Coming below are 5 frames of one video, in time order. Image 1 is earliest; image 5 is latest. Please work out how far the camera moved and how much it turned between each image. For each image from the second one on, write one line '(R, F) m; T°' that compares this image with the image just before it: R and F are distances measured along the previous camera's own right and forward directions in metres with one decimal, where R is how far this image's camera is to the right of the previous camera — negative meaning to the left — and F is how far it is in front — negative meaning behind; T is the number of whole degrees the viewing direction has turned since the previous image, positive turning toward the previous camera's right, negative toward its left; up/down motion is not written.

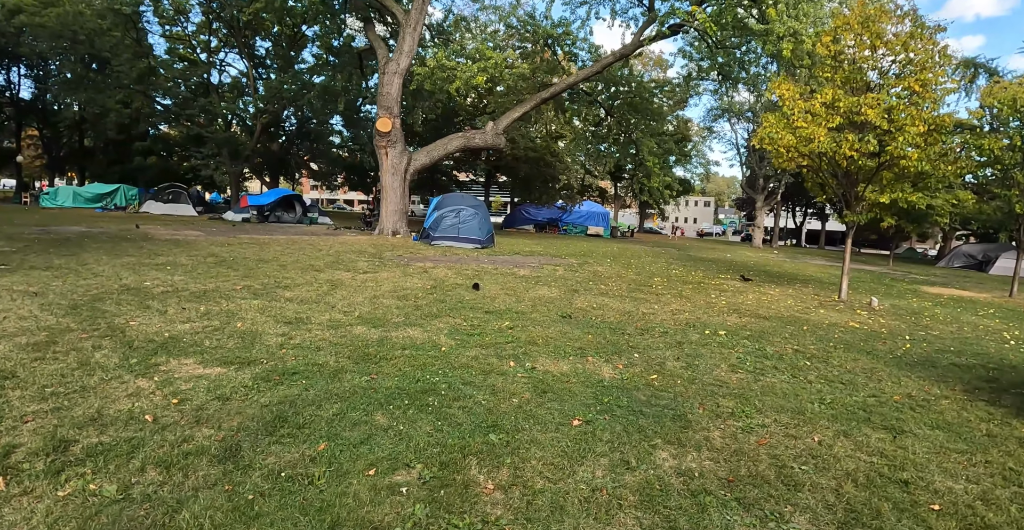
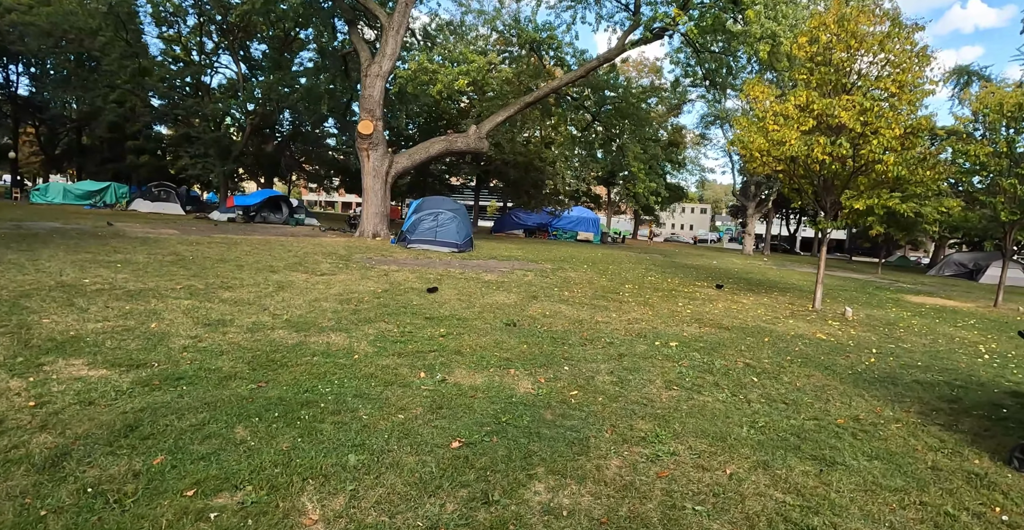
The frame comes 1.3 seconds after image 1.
(+1.1, +0.6) m; -2°
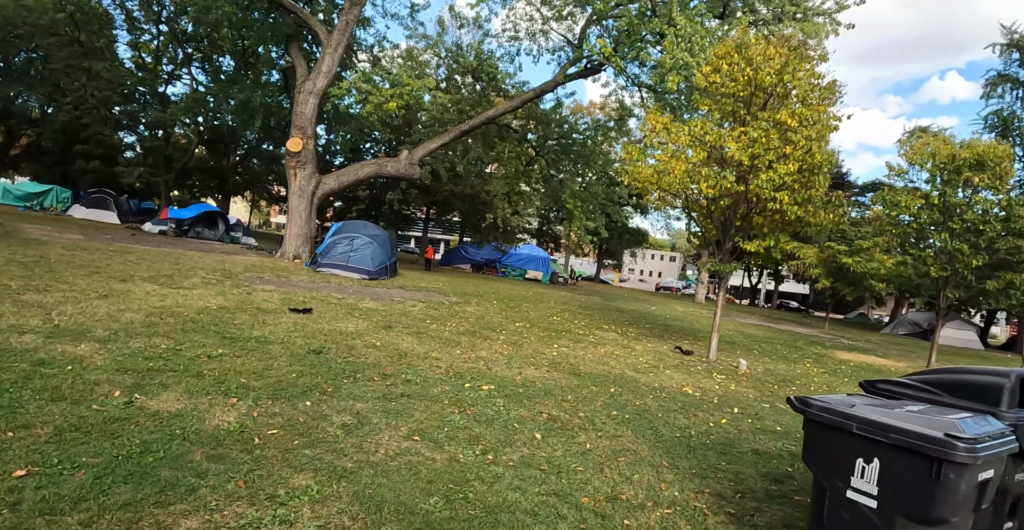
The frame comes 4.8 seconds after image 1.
(+2.4, +1.2) m; -1°
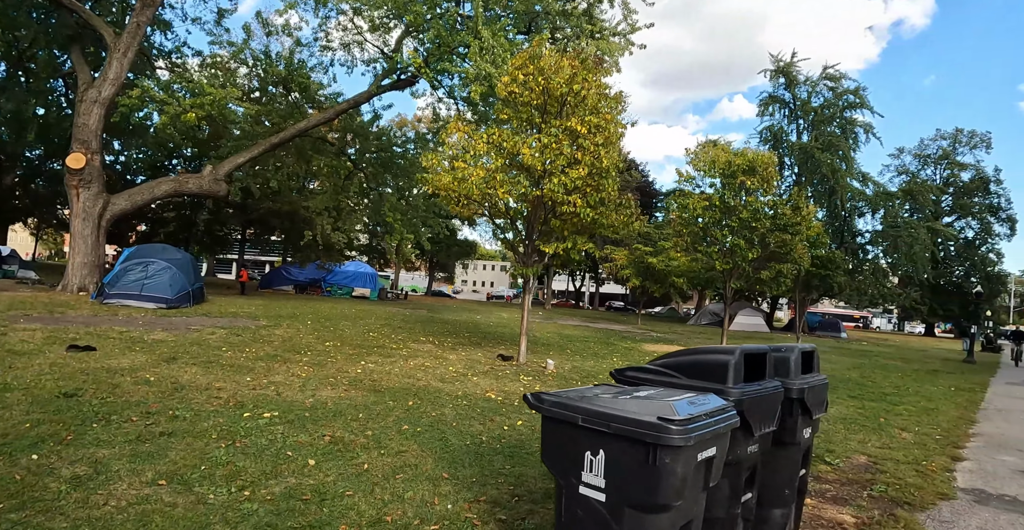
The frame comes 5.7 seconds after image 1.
(+0.7, 0.0) m; +14°
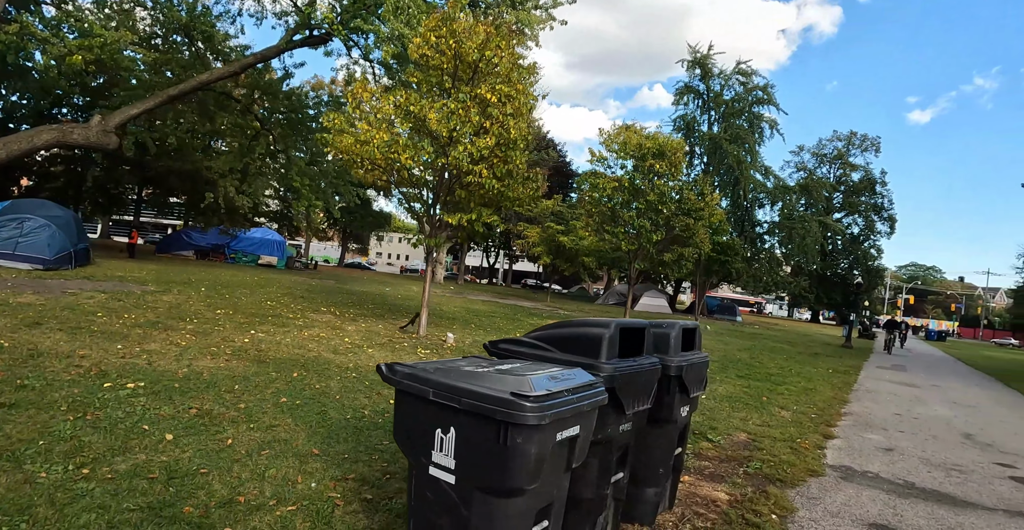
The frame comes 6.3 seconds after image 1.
(+0.4, +0.1) m; +7°
